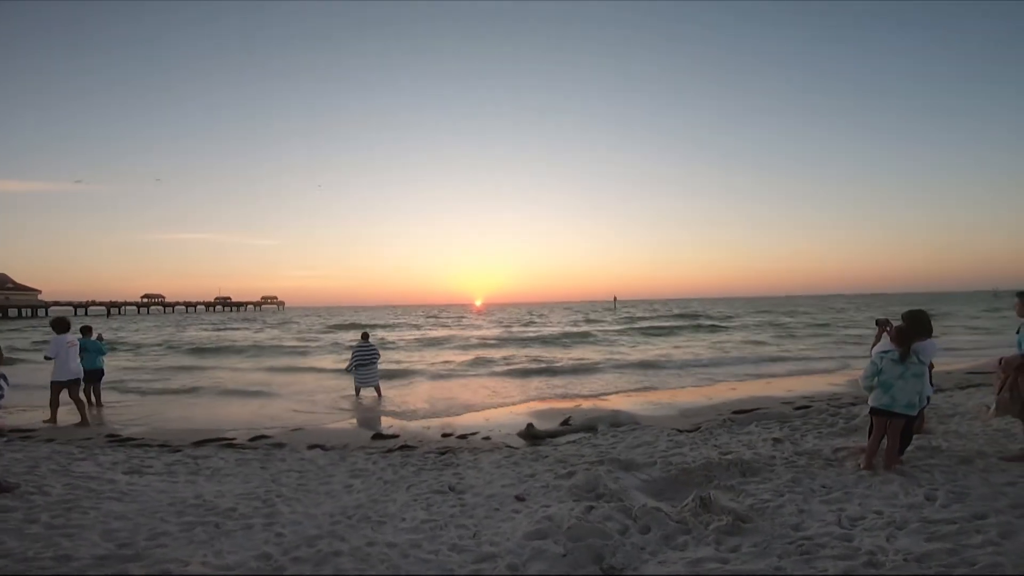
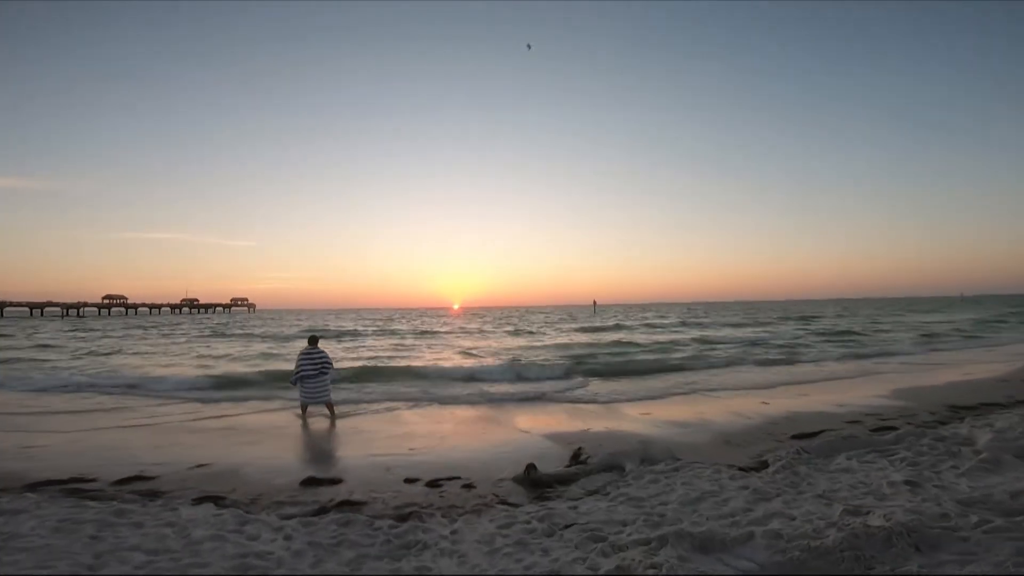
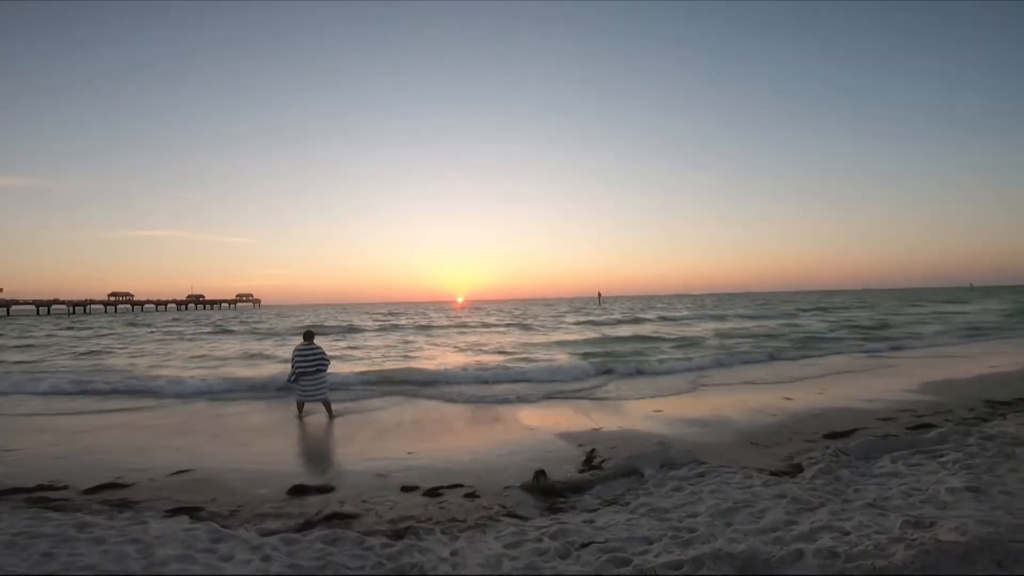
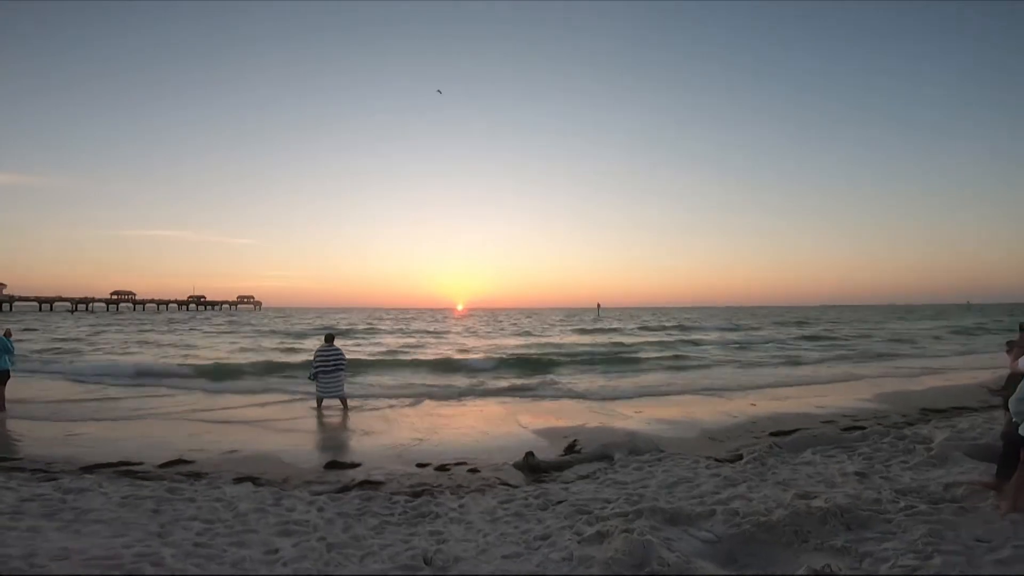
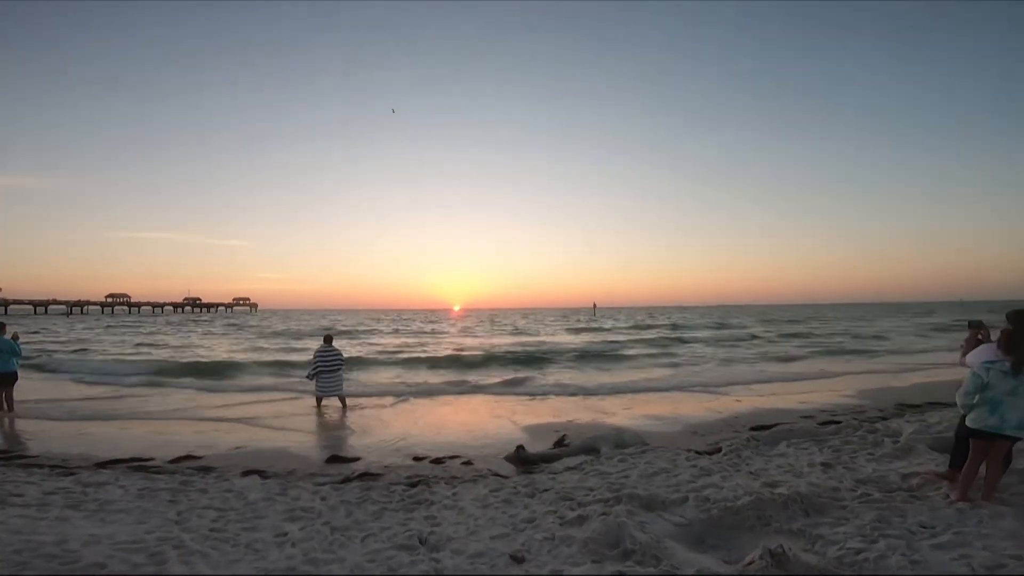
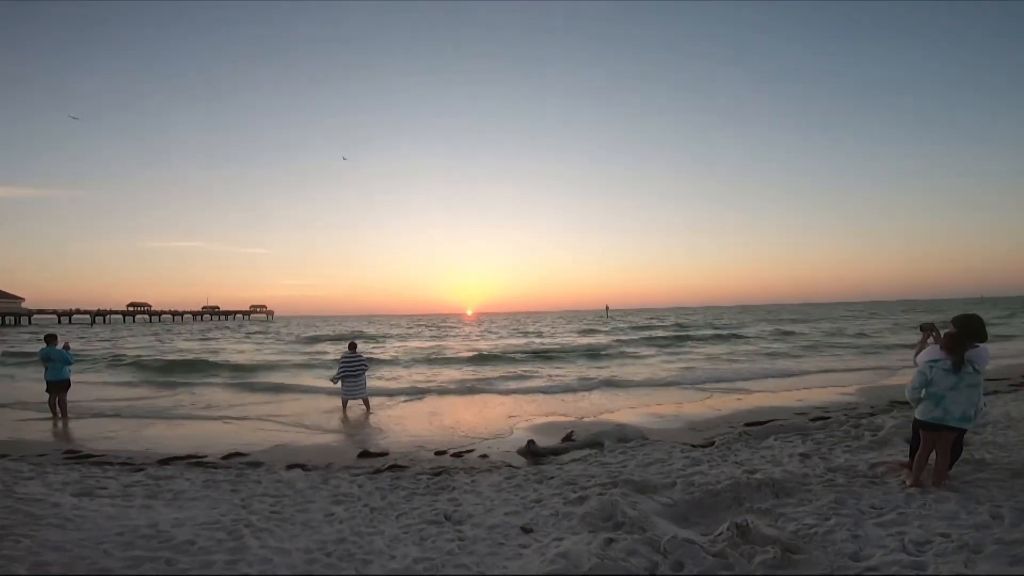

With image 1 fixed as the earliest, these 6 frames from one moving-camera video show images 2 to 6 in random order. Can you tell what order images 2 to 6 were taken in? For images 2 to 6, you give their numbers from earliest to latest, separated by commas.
6, 5, 4, 2, 3
